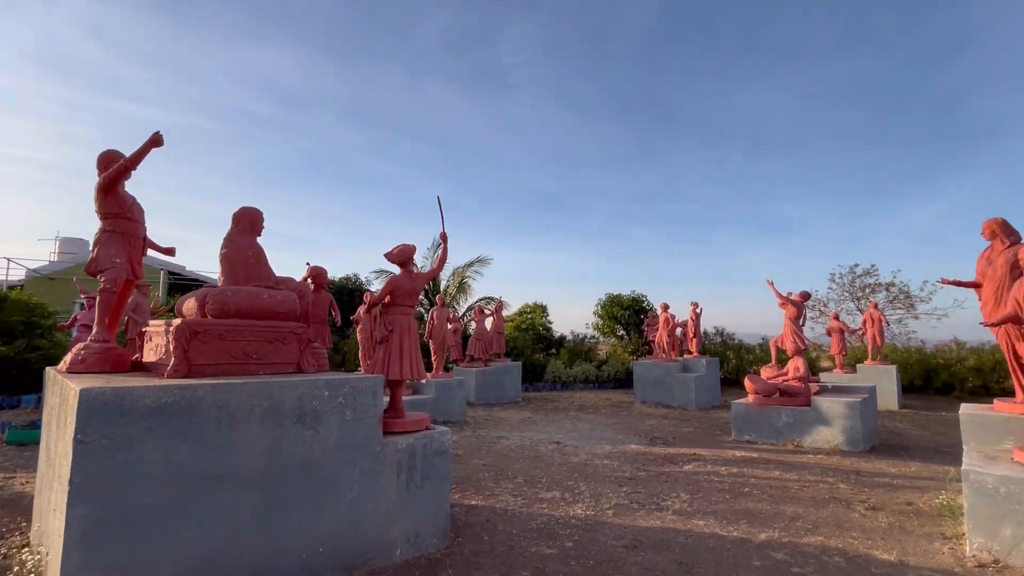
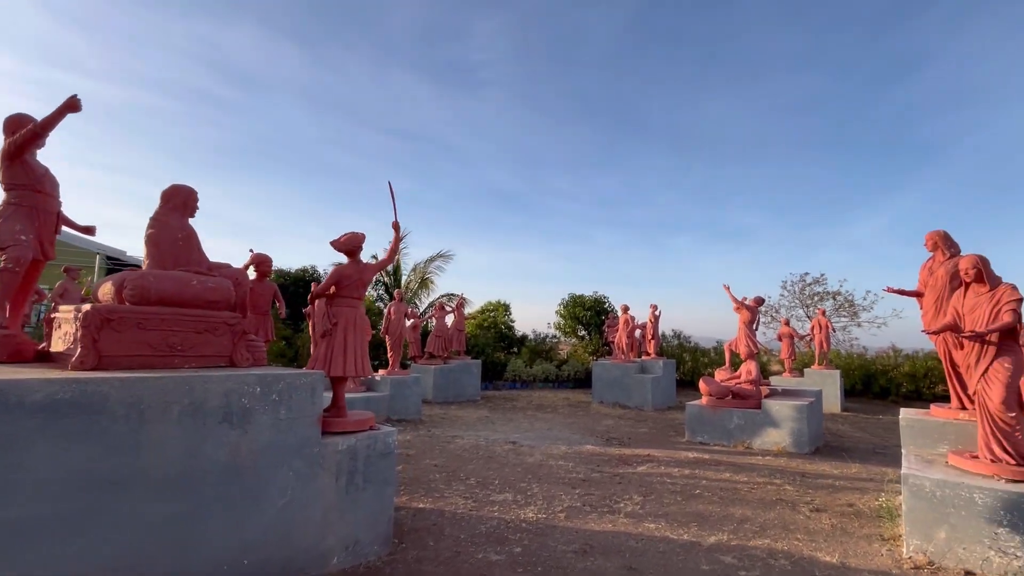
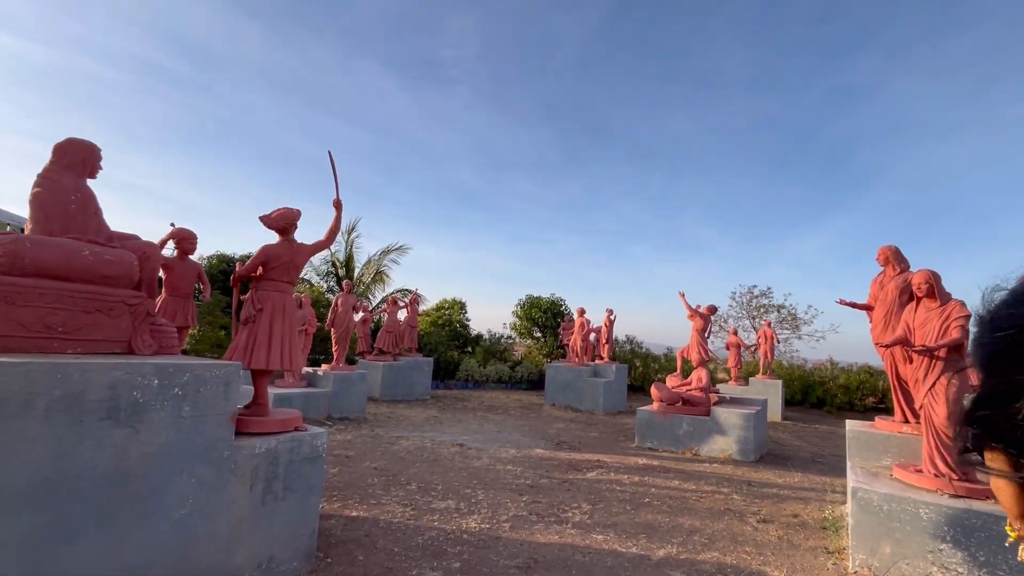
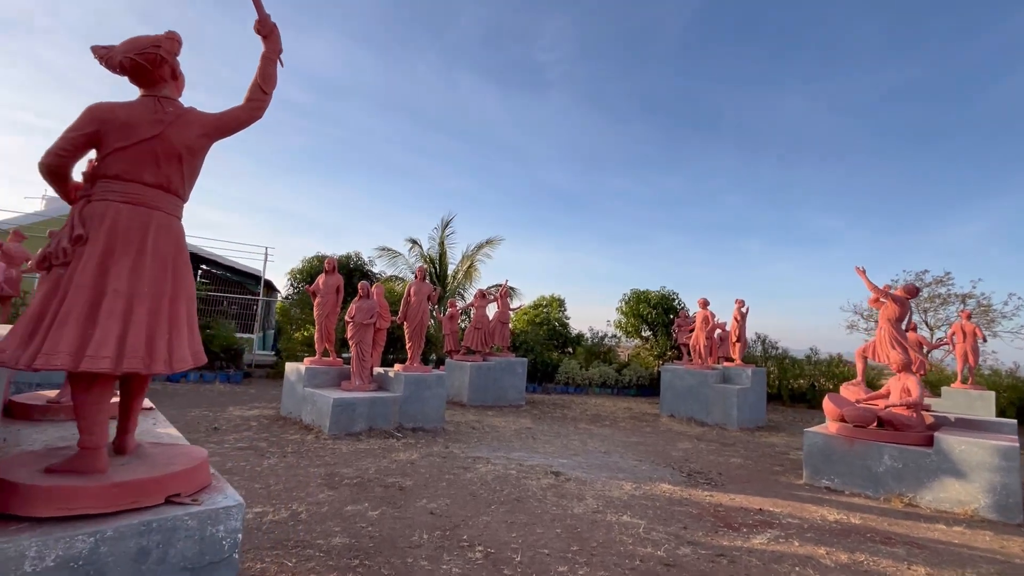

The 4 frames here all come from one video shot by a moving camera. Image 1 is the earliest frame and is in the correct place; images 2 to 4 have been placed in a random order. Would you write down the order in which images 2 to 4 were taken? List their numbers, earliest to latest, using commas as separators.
2, 3, 4
